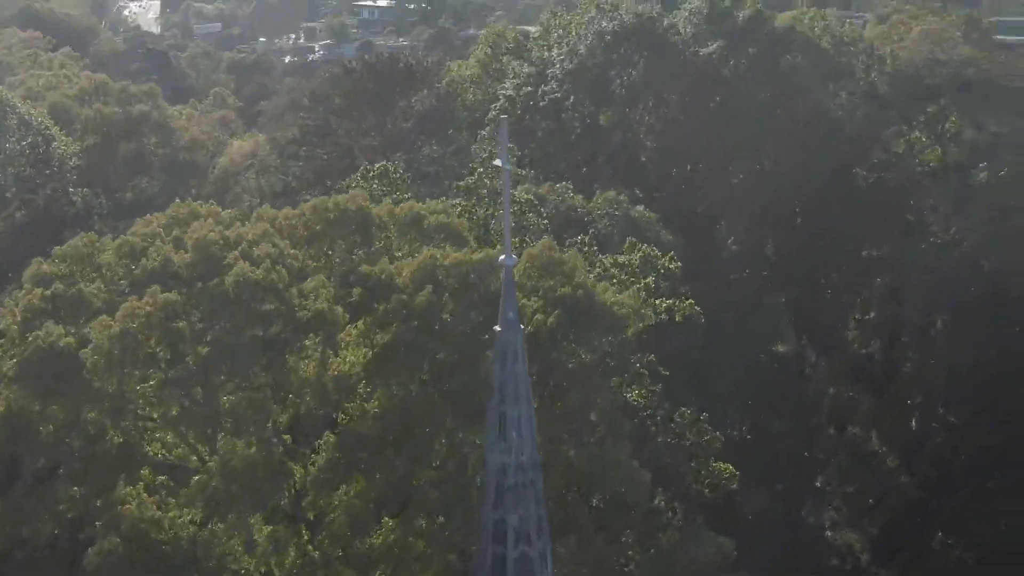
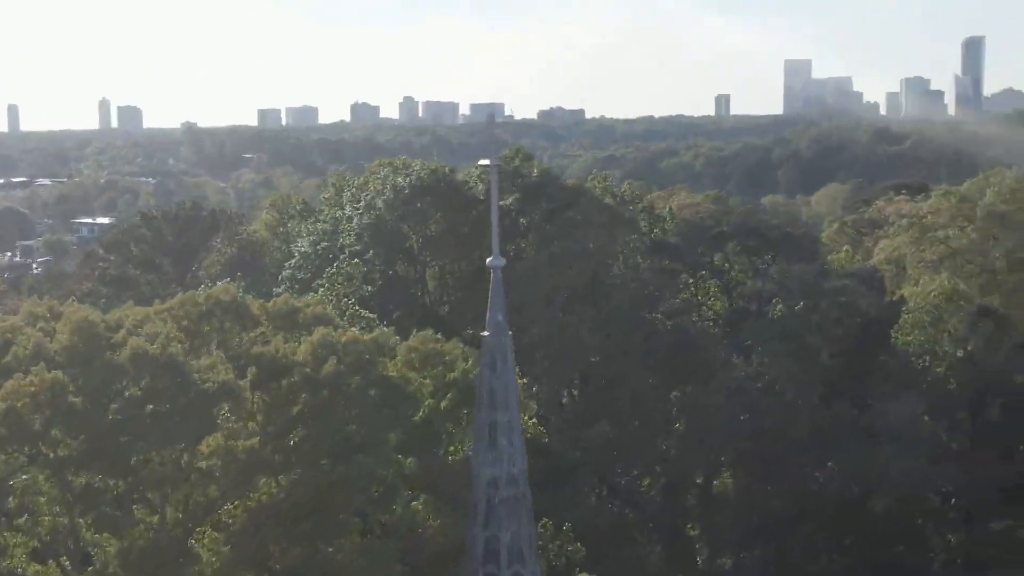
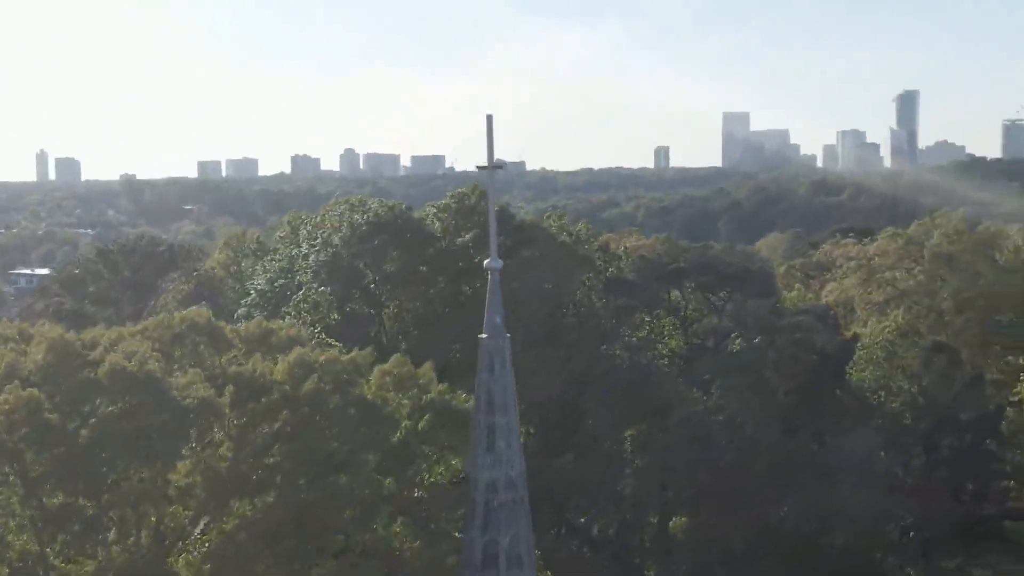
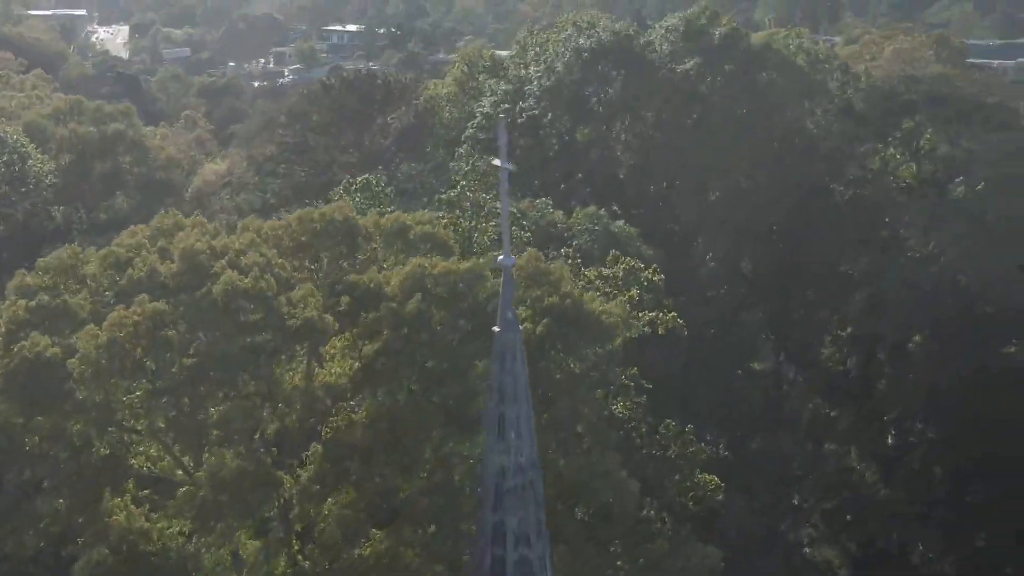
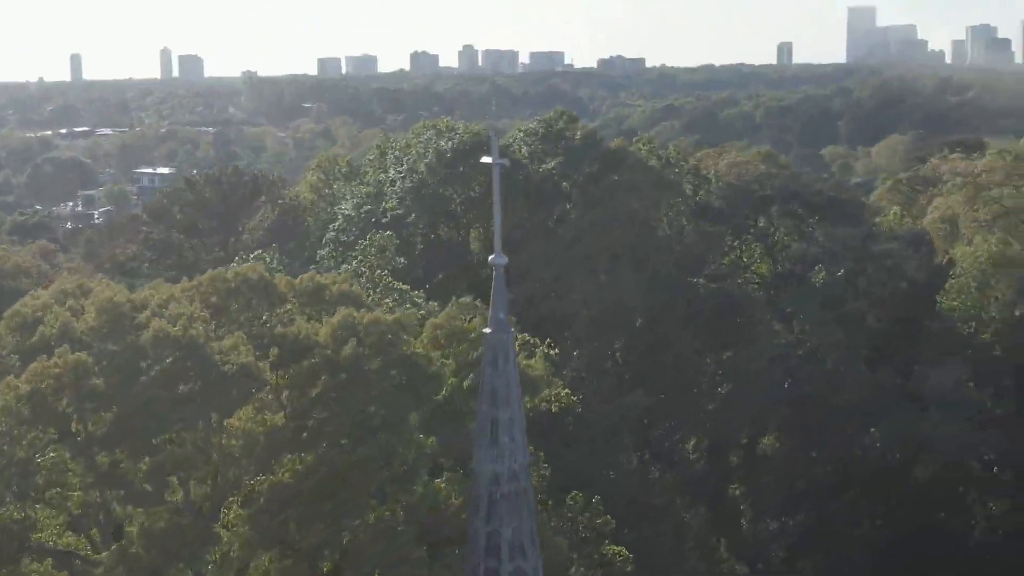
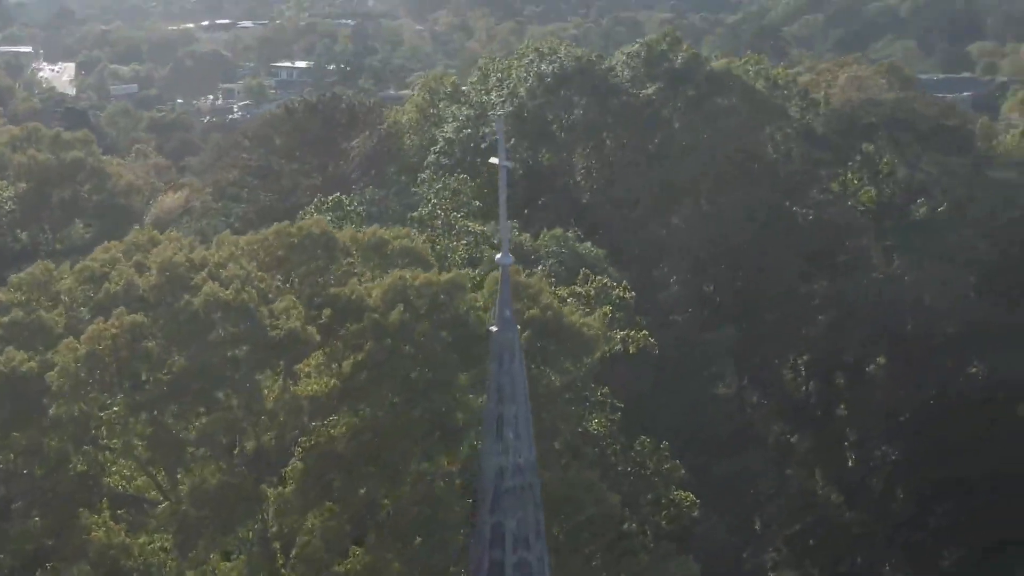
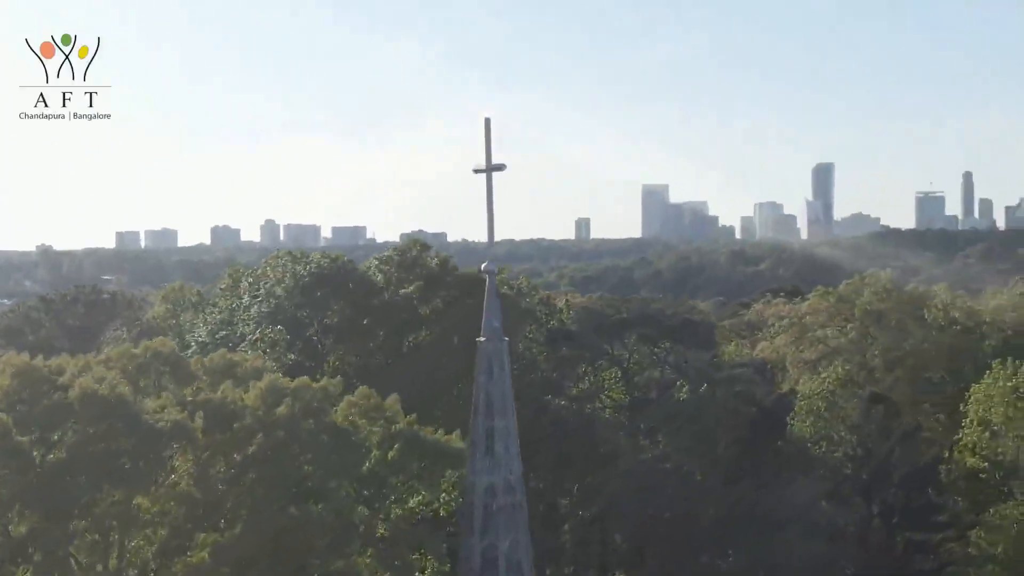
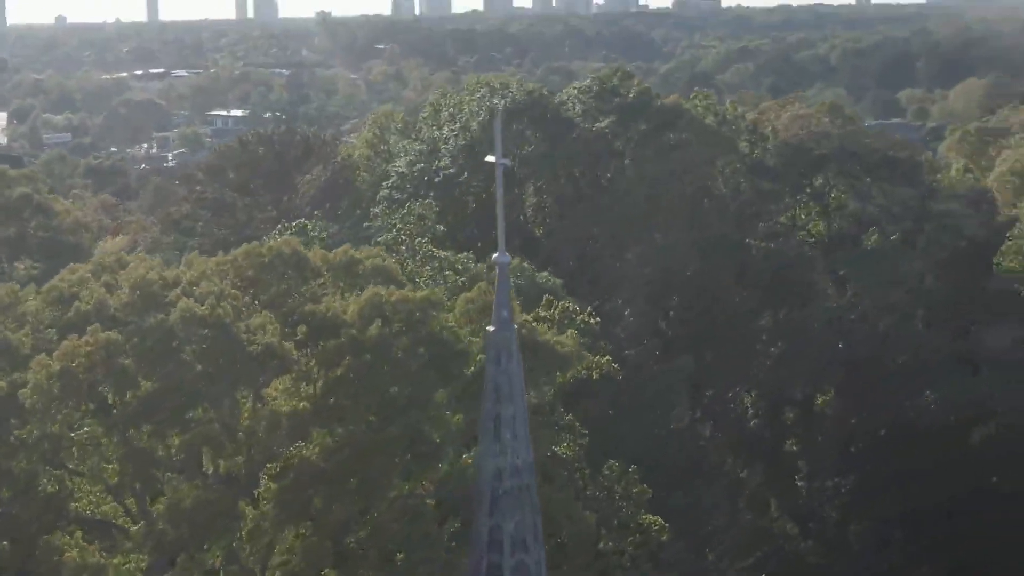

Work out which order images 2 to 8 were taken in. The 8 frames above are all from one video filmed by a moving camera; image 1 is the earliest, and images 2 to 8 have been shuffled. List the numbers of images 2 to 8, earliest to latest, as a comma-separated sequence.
4, 6, 8, 5, 2, 3, 7
